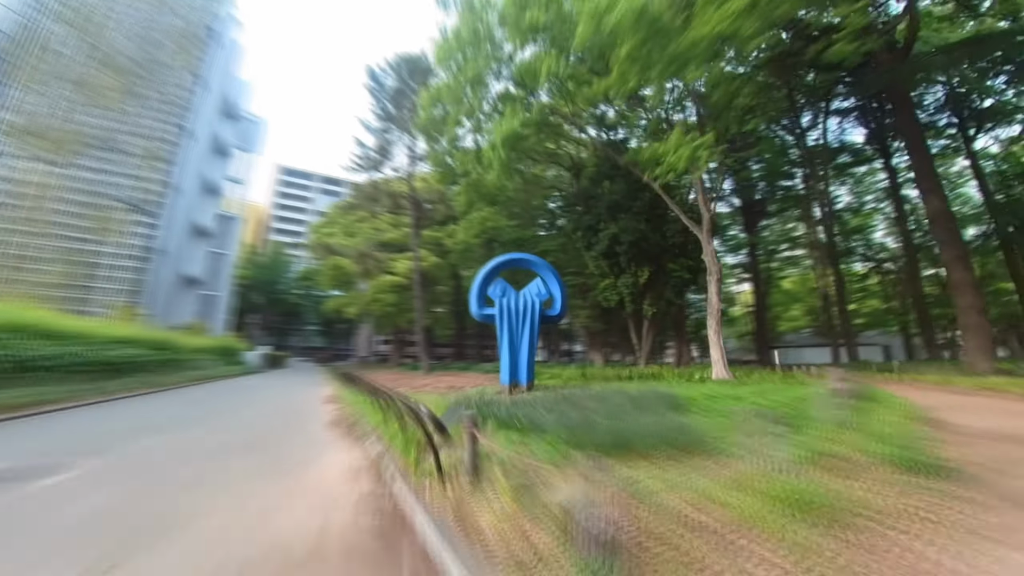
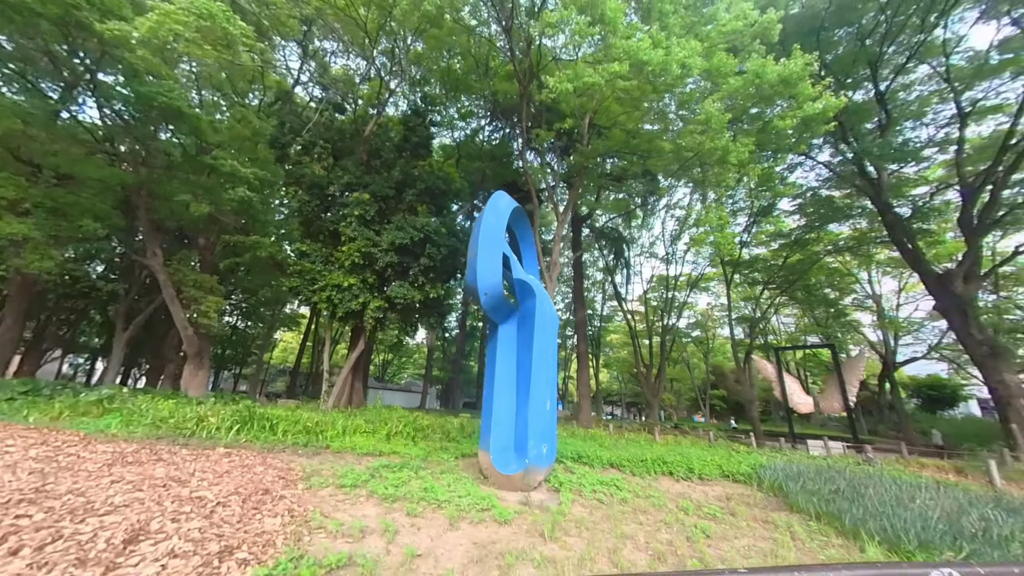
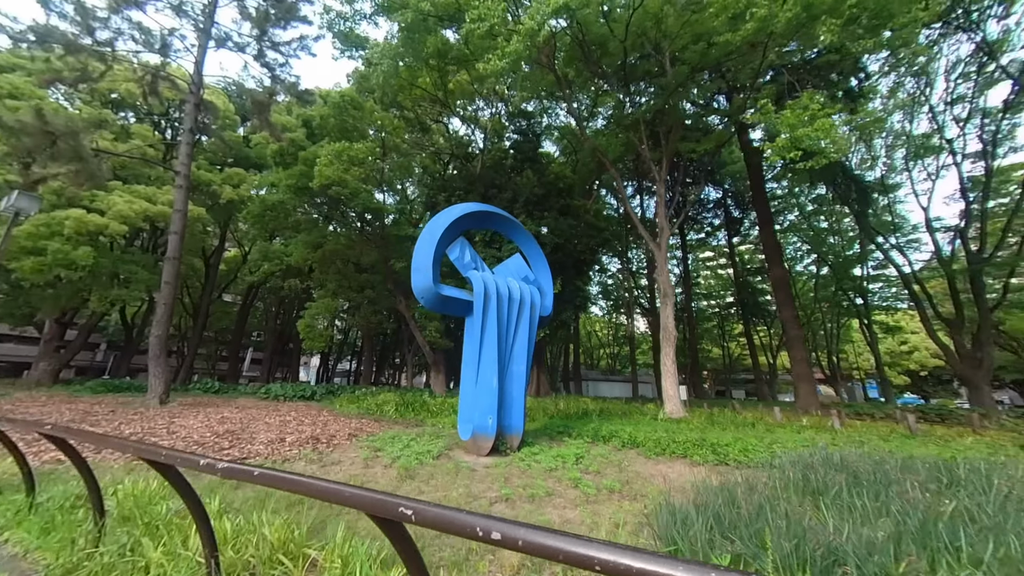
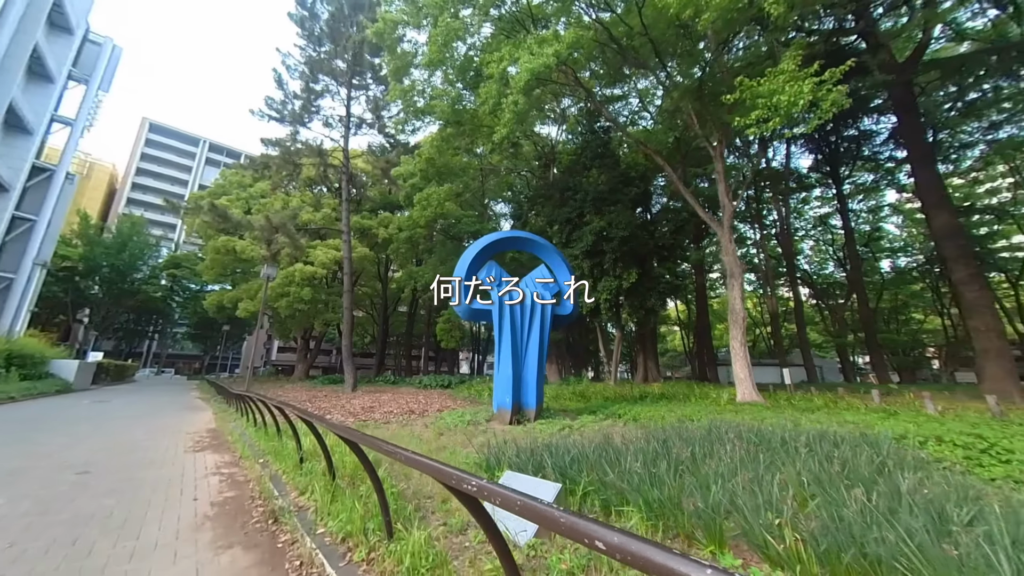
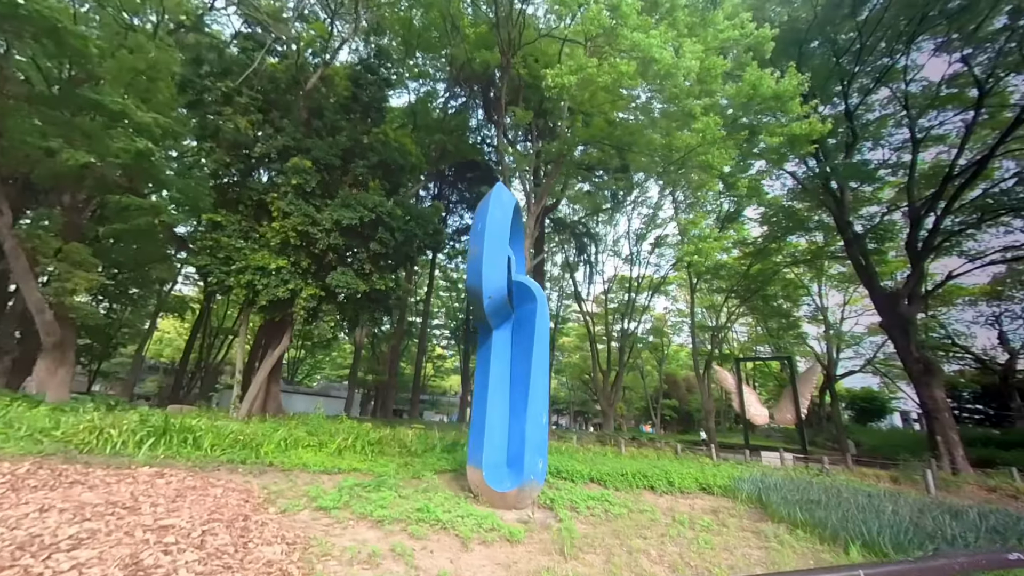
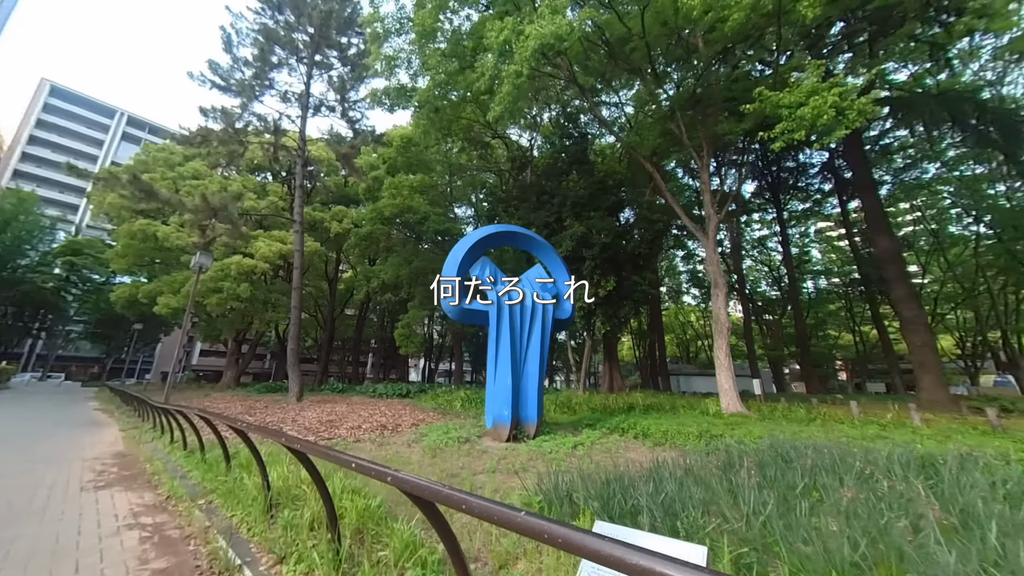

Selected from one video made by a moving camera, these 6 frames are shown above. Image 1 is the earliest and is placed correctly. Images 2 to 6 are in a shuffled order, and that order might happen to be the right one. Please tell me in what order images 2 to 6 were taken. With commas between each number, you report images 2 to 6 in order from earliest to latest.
4, 6, 3, 2, 5
